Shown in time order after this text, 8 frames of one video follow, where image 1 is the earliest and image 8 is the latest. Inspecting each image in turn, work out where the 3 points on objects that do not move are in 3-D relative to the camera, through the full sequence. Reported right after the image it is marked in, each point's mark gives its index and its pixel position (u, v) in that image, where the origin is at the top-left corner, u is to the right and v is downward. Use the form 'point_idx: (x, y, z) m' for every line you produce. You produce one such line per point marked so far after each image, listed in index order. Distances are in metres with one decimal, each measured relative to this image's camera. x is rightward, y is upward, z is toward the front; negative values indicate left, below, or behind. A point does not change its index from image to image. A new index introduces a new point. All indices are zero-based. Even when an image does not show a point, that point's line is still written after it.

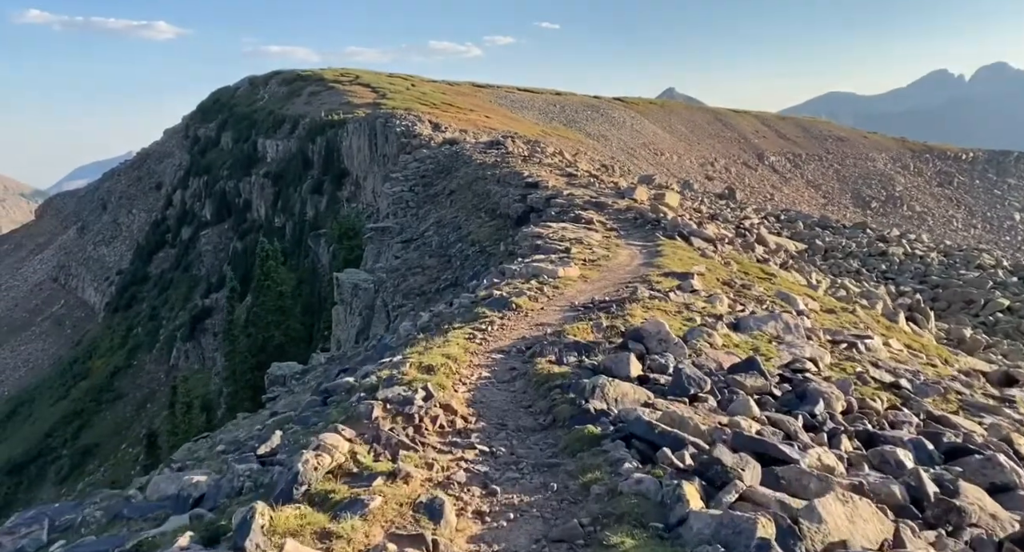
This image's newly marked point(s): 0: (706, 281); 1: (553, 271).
0: (+3.4, -0.2, +14.8) m
1: (+0.7, +0.1, +14.6) m
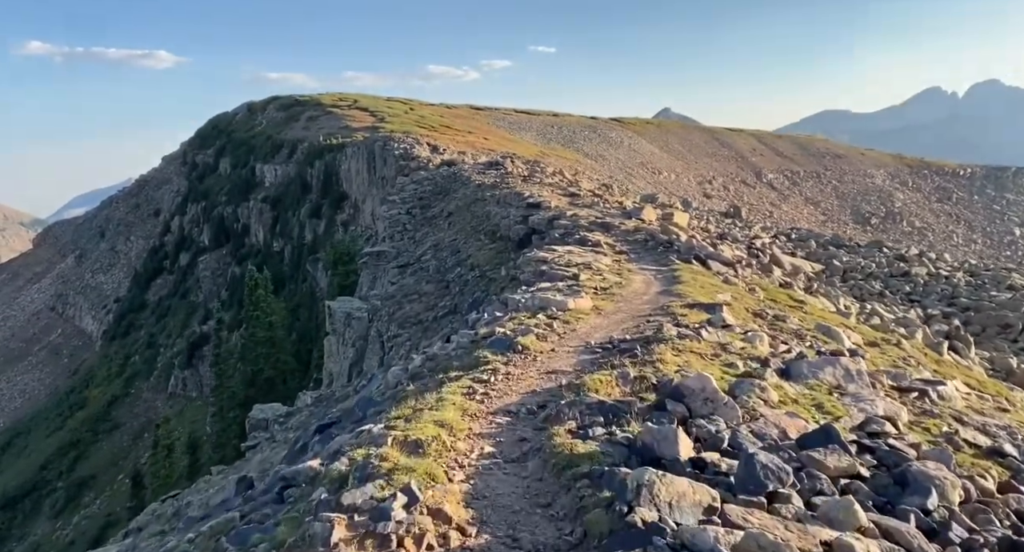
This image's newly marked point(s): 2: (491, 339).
0: (+3.4, -0.7, +13.2) m
1: (+0.8, -0.4, +13.0) m
2: (-0.3, -0.8, +10.9) m
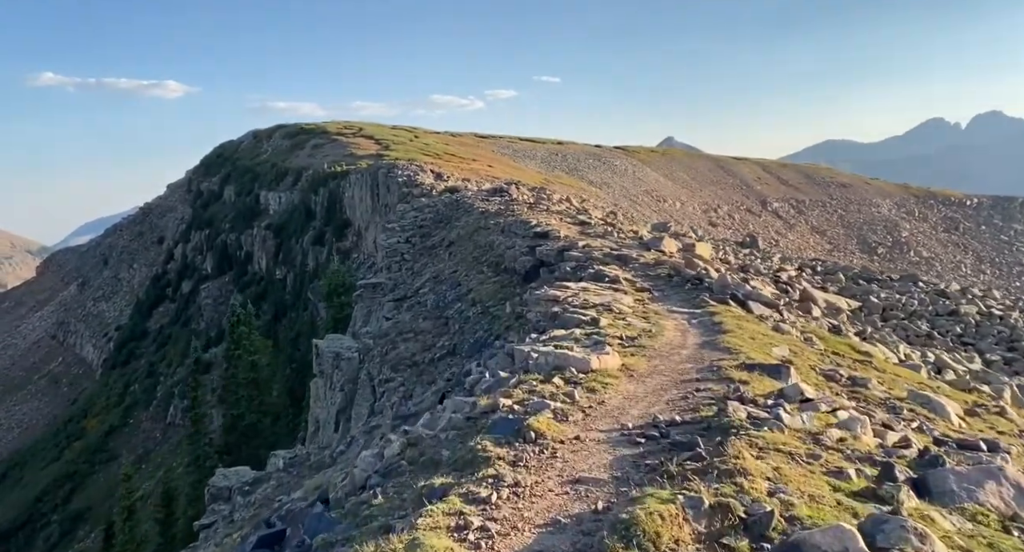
0: (+3.5, -1.3, +10.4) m
1: (+0.9, -1.0, +10.3) m
2: (-0.2, -1.4, +8.2) m
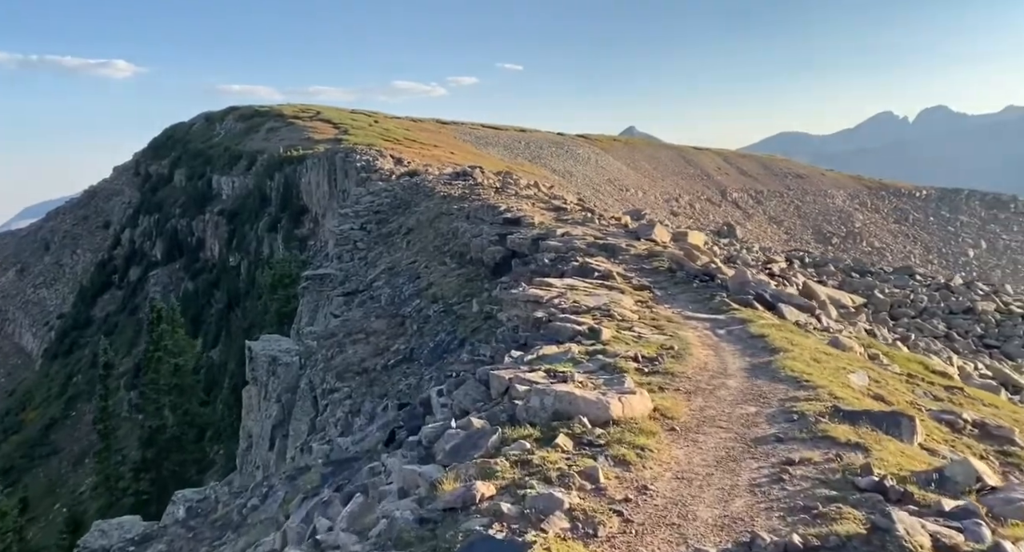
0: (+3.4, -1.3, +7.0) m
1: (+0.7, -1.0, +6.8) m
2: (-0.3, -1.4, +4.7) m
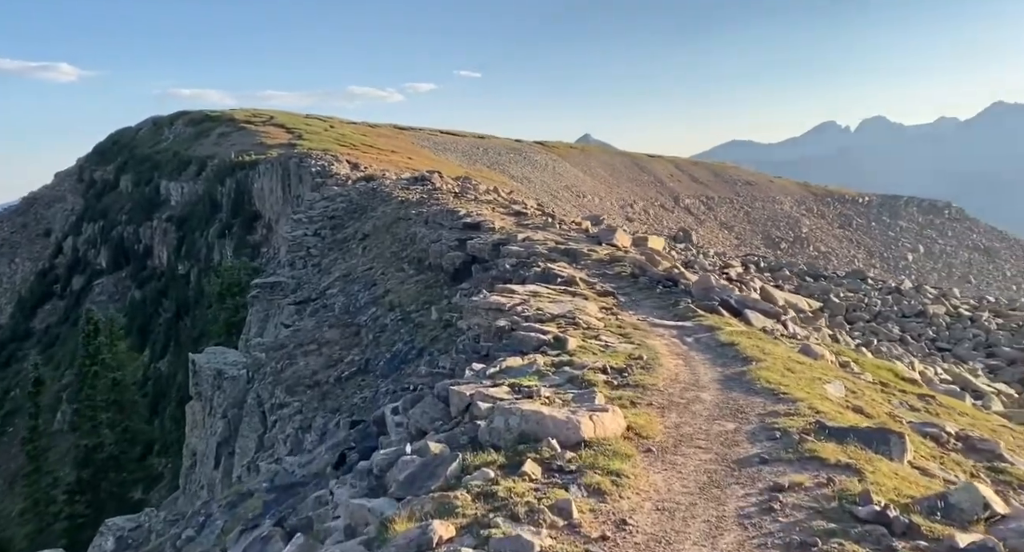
0: (+3.1, -1.3, +6.6) m
1: (+0.4, -1.1, +6.2) m
2: (-0.4, -1.4, +4.1) m
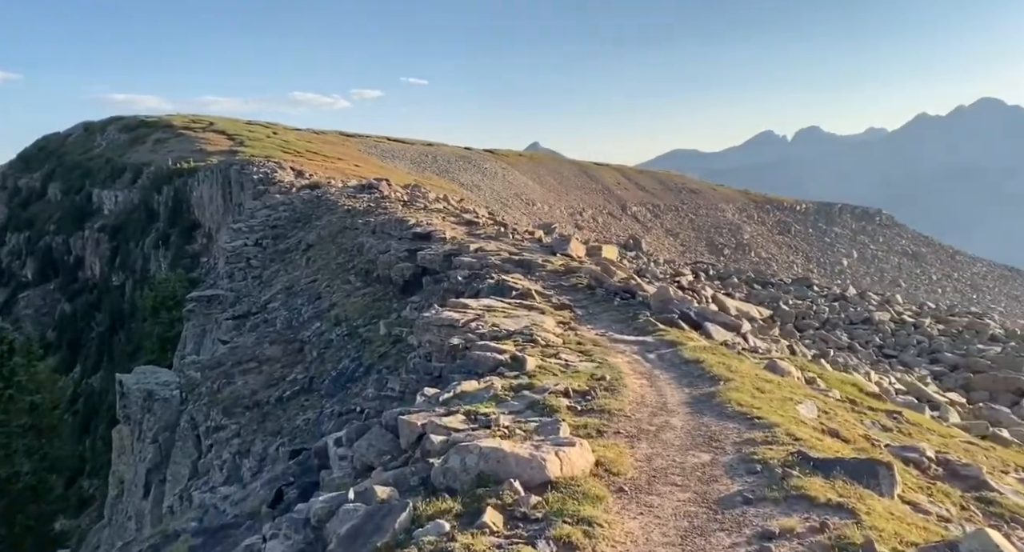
0: (+2.8, -1.5, +6.2) m
1: (+0.1, -1.2, +5.6) m
2: (-0.6, -1.5, +3.4) m
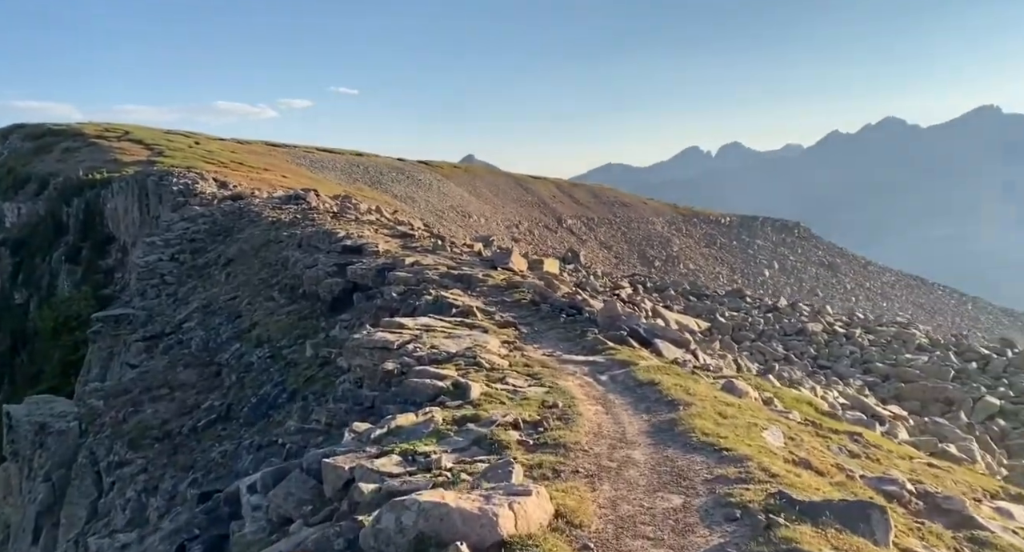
0: (+2.4, -1.6, +5.5) m
1: (-0.1, -1.4, +4.8) m
2: (-0.7, -1.7, +2.6) m
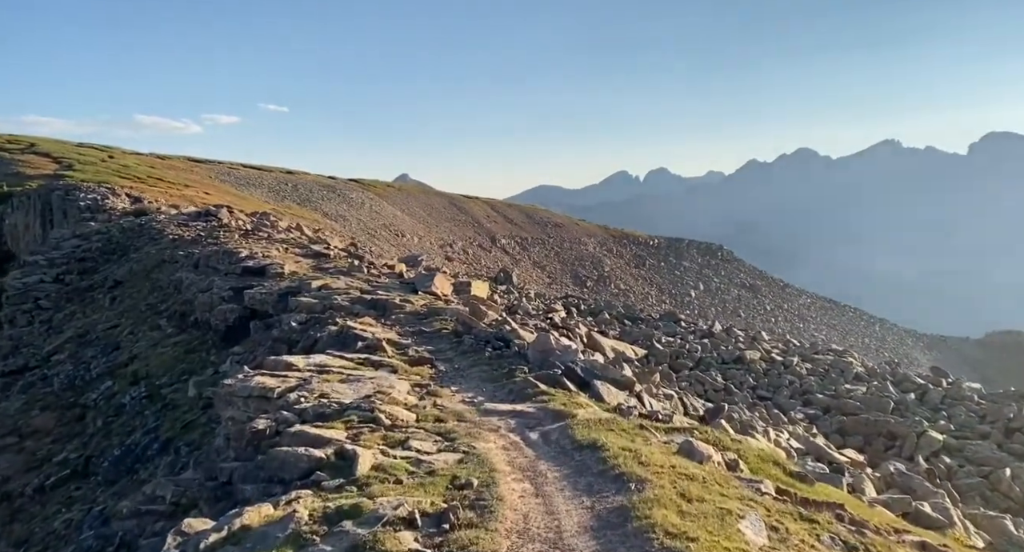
0: (+1.9, -1.8, +3.7) m
1: (-0.6, -1.6, +2.8) m
2: (-1.0, -1.8, +0.5) m
